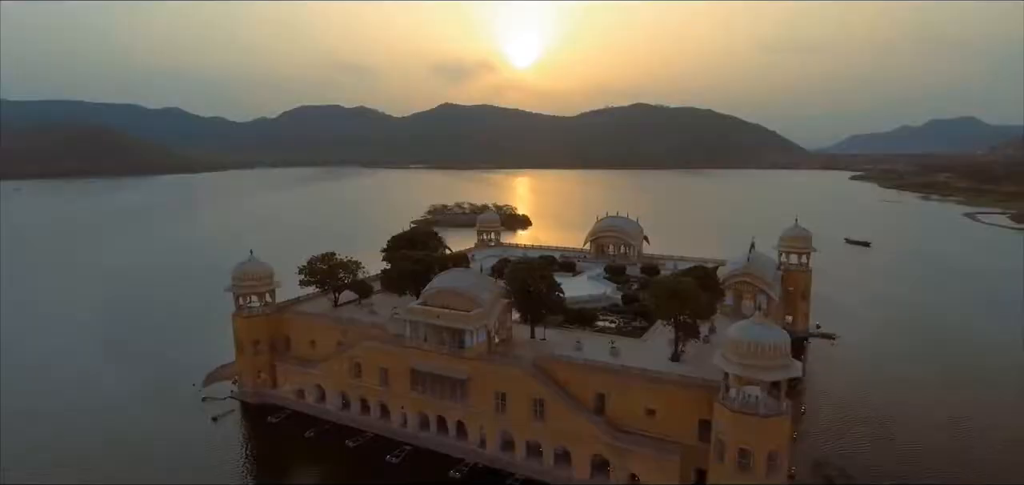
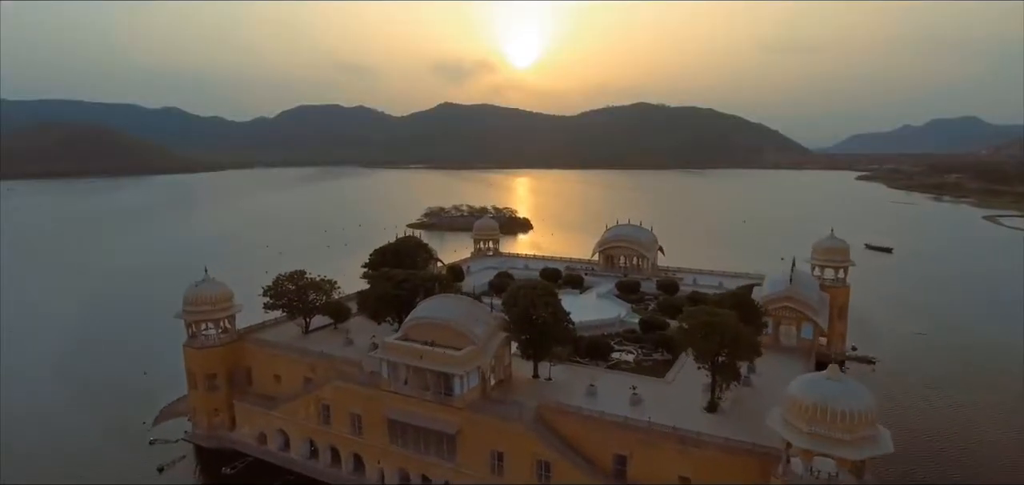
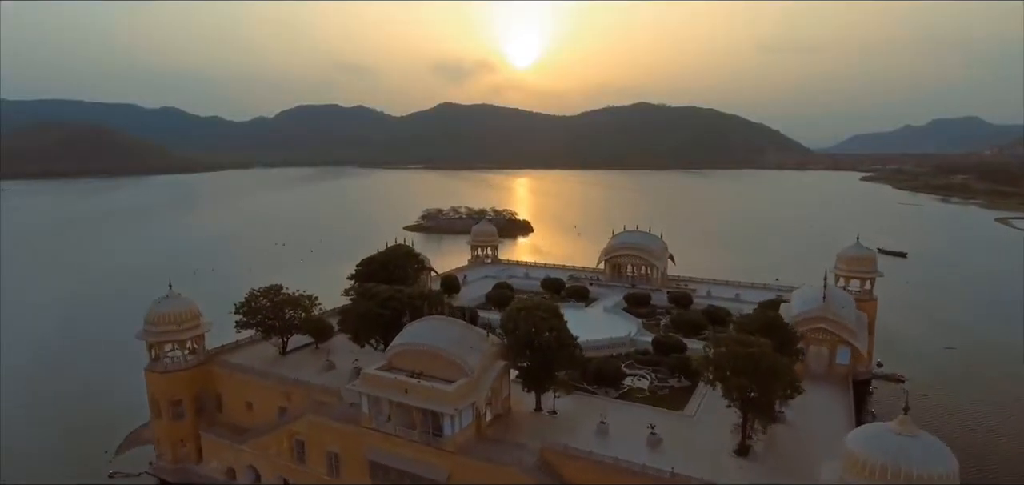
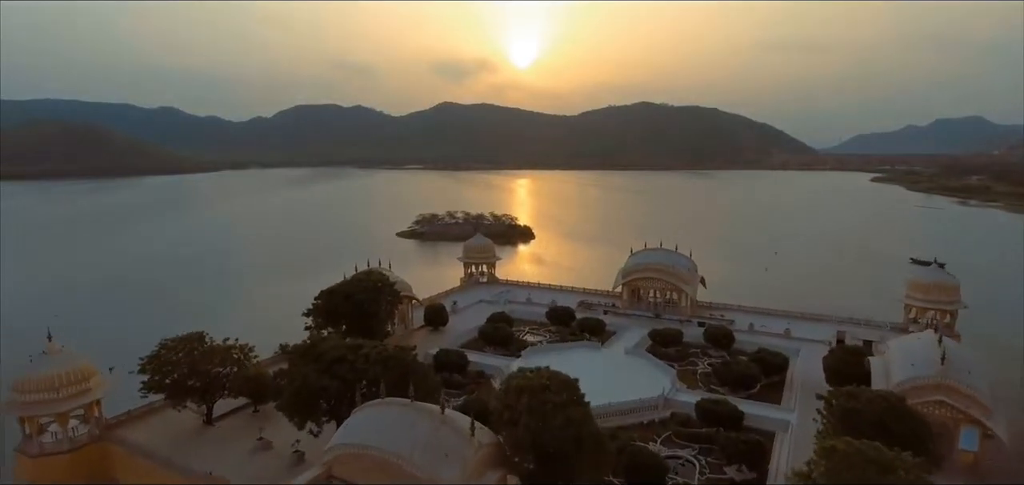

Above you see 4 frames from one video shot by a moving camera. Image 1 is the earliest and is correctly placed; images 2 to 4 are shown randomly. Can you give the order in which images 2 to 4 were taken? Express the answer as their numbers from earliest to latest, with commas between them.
2, 3, 4
